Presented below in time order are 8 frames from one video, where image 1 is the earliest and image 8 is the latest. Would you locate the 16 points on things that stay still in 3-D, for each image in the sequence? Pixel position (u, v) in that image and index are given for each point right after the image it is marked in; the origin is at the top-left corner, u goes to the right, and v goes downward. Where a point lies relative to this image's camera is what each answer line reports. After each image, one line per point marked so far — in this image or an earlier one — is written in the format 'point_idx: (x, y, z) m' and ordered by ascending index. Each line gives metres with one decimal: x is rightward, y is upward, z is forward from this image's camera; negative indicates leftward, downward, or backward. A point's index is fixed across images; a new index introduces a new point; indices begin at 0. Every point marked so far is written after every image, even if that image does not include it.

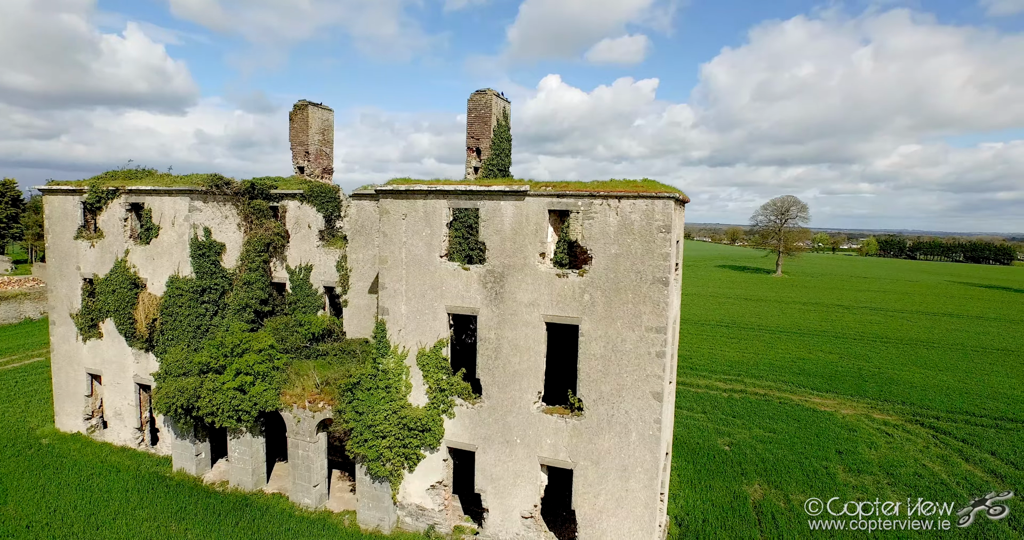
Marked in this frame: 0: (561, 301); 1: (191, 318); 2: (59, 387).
0: (+1.2, -0.7, +11.7) m
1: (-10.0, -1.5, +15.6) m
2: (-16.6, -4.2, +18.3) m
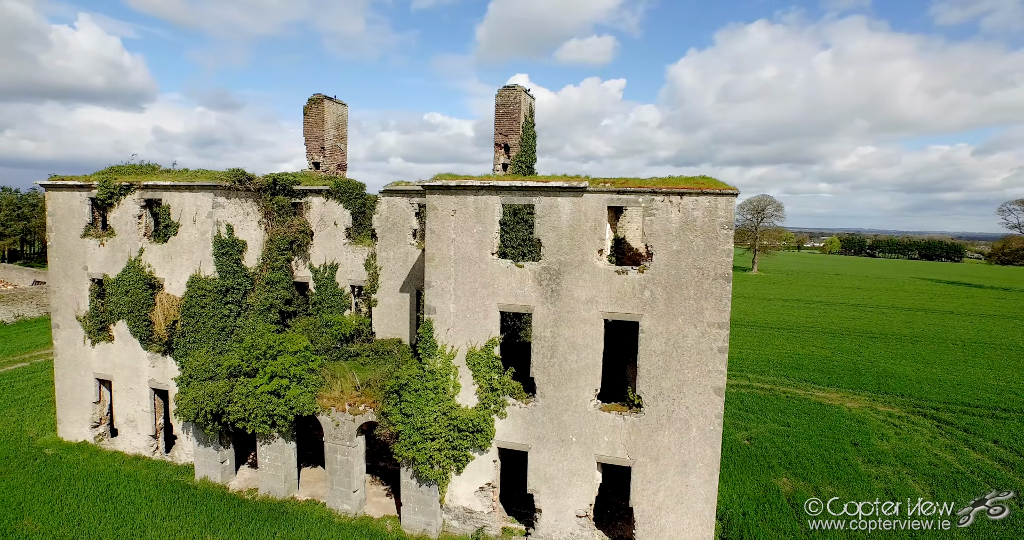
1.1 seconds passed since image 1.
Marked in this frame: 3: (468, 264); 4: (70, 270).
0: (+2.6, -0.6, +11.6) m
1: (-8.9, -1.5, +14.9) m
2: (-15.5, -4.2, +17.3) m
3: (-1.1, +0.2, +12.4) m
4: (-14.8, 0.0, +16.7) m
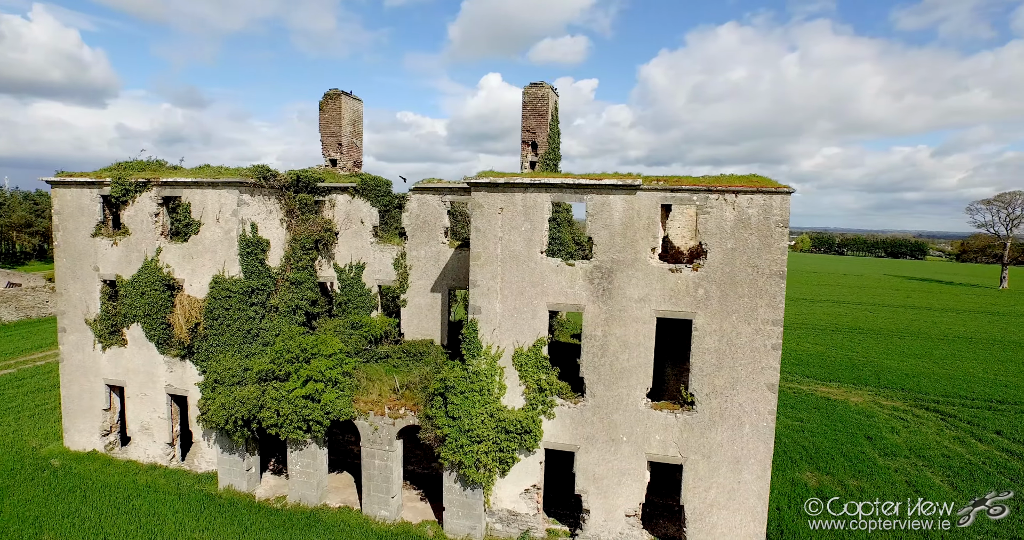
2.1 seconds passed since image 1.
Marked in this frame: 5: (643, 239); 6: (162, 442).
0: (+3.8, -0.6, +11.6) m
1: (-7.8, -1.5, +14.4) m
2: (-14.5, -4.3, +16.5) m
3: (+0.1, +0.2, +12.2) m
4: (-13.8, 0.0, +15.9) m
5: (+3.1, +0.7, +11.6) m
6: (-11.0, -5.4, +15.8) m
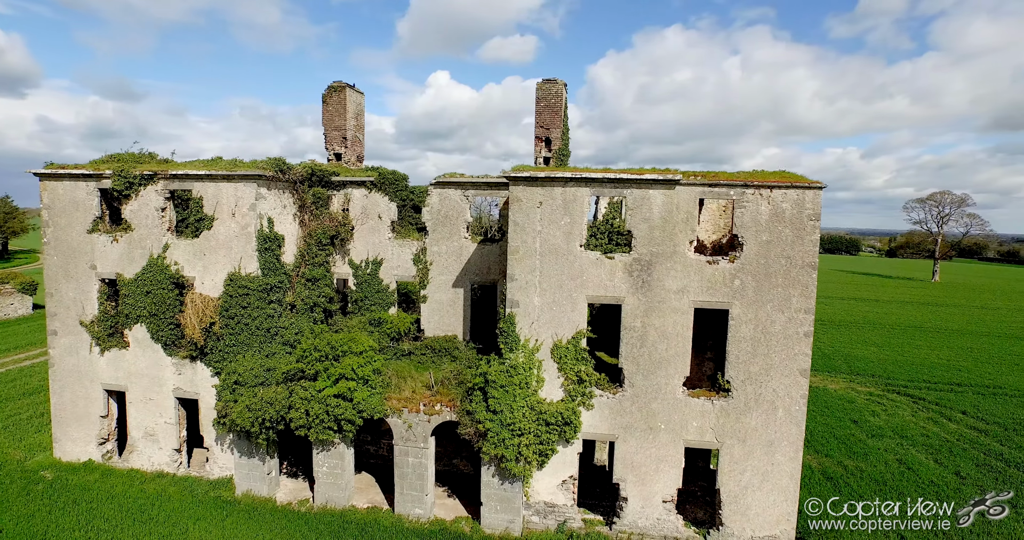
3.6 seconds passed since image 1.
0: (+4.8, -0.4, +12.0) m
1: (-7.0, -1.4, +13.8) m
2: (-13.8, -4.2, +15.4) m
3: (+1.1, +0.4, +12.3) m
4: (-13.1, 0.0, +14.9) m
5: (+4.1, +0.9, +12.0) m
6: (-10.2, -5.3, +15.0) m
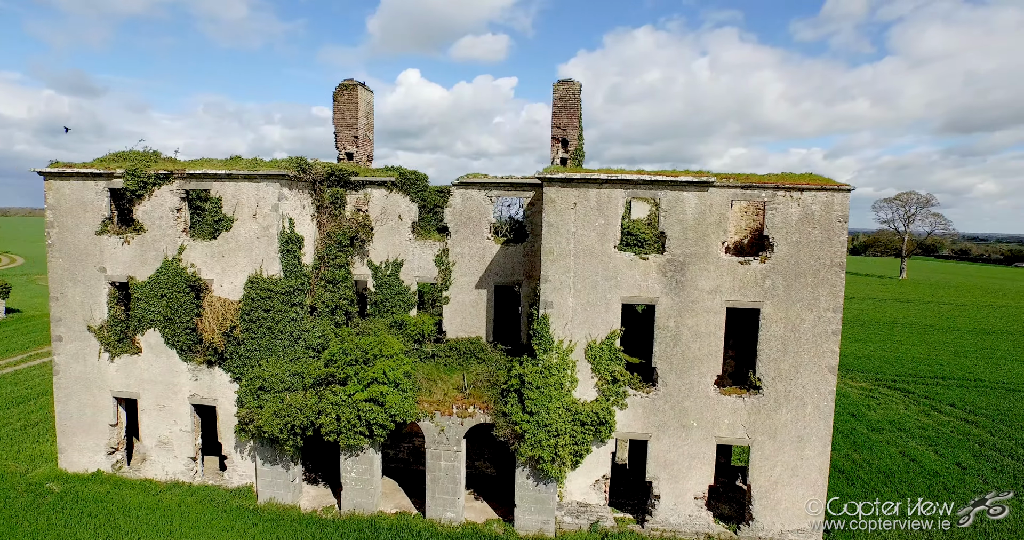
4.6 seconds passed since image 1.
0: (+5.6, -0.4, +12.2) m
1: (-6.2, -1.4, +13.5) m
2: (-13.1, -4.3, +14.7) m
3: (+1.9, +0.3, +12.4) m
4: (-12.3, -0.1, +14.3) m
5: (+4.9, +0.9, +12.2) m
6: (-9.4, -5.4, +14.5) m
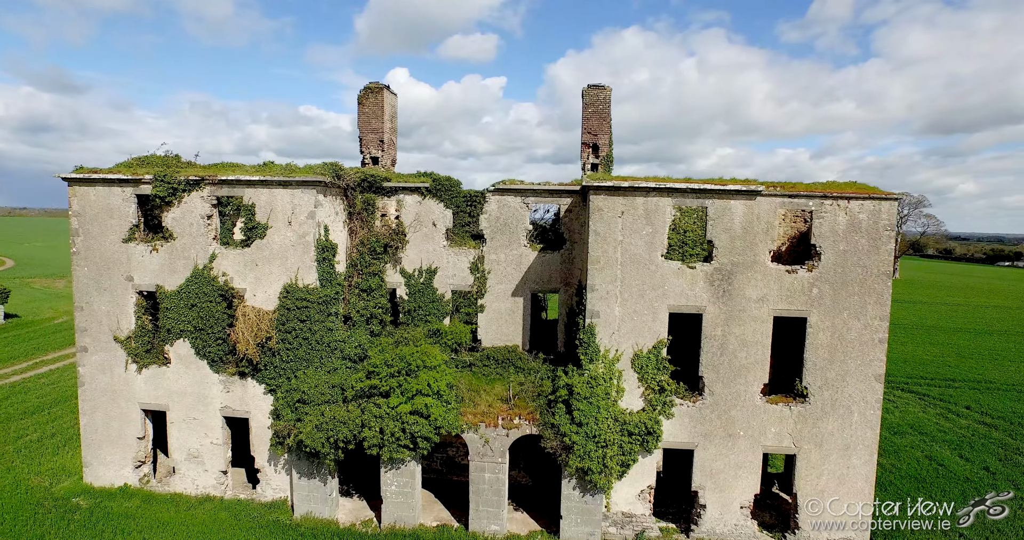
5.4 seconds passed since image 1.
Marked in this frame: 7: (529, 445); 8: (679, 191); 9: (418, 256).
0: (+6.8, -0.6, +12.2) m
1: (-5.1, -1.7, +13.2) m
2: (-12.0, -4.6, +14.3) m
3: (+3.1, +0.1, +12.3) m
4: (-11.2, -0.3, +13.8) m
5: (+6.1, +0.7, +12.2) m
6: (-8.3, -5.6, +14.1) m
7: (+0.7, -5.4, +15.4) m
8: (+4.0, +1.9, +12.1) m
9: (-2.9, +0.4, +15.3) m
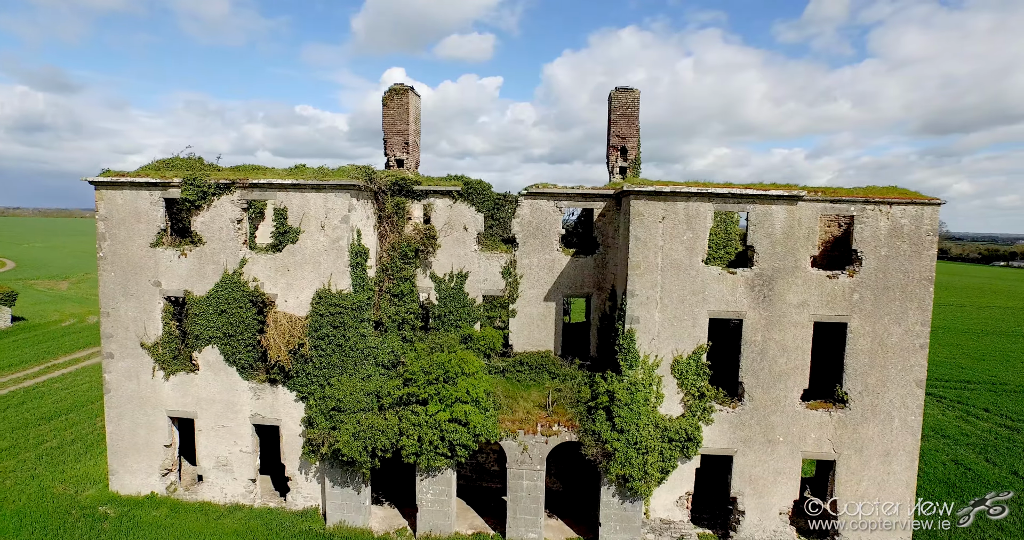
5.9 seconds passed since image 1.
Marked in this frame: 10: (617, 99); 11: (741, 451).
0: (+7.7, -0.7, +12.1) m
1: (-4.1, -1.8, +13.0) m
2: (-11.1, -4.7, +14.0) m
3: (+4.0, 0.0, +12.2) m
4: (-10.3, -0.4, +13.6) m
5: (+7.0, +0.5, +12.1) m
6: (-7.4, -5.8, +13.9) m
7: (+1.7, -5.6, +15.2) m
8: (+5.0, +1.8, +12.0) m
9: (-2.0, +0.3, +15.1) m
10: (+3.5, +5.7, +16.8) m
11: (+5.7, -4.5, +12.5) m
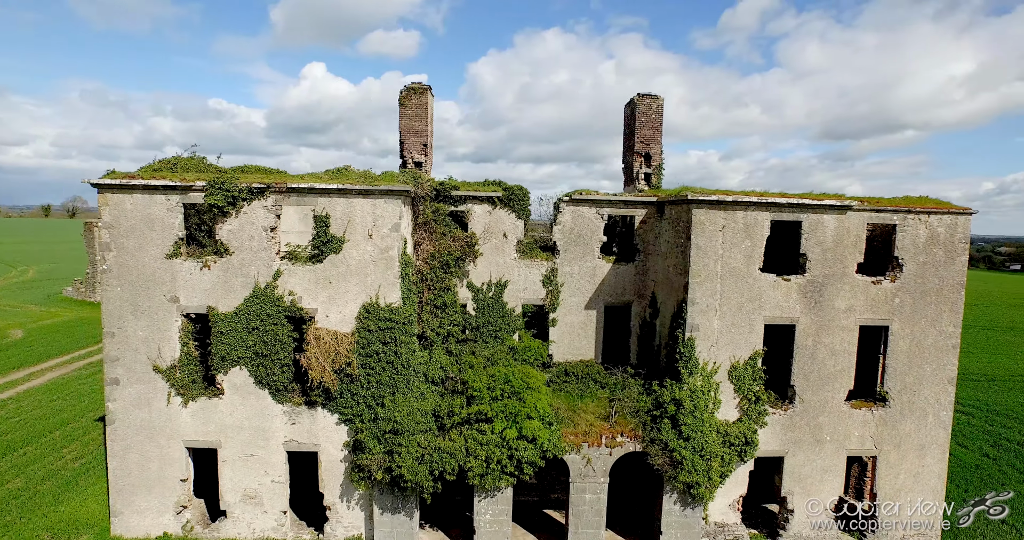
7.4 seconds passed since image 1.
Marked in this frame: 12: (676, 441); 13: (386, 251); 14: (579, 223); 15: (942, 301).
0: (+9.2, -0.9, +12.7) m
1: (-2.6, -2.1, +12.2) m
2: (-9.6, -5.0, +12.3) m
3: (+5.5, -0.2, +12.3) m
4: (-8.8, -0.8, +12.0) m
5: (+8.5, +0.4, +12.6) m
6: (-6.0, -6.1, +12.7) m
7: (+2.9, -5.8, +15.1) m
8: (+6.5, +1.6, +12.3) m
9: (-0.7, 0.0, +14.5) m
10: (+4.4, +5.5, +16.8) m
11: (+7.2, -4.7, +12.9) m
12: (+3.9, -4.1, +12.0) m
13: (-3.1, +0.4, +12.1) m
14: (+1.9, +1.3, +14.4) m
15: (+11.0, -0.8, +12.8) m
